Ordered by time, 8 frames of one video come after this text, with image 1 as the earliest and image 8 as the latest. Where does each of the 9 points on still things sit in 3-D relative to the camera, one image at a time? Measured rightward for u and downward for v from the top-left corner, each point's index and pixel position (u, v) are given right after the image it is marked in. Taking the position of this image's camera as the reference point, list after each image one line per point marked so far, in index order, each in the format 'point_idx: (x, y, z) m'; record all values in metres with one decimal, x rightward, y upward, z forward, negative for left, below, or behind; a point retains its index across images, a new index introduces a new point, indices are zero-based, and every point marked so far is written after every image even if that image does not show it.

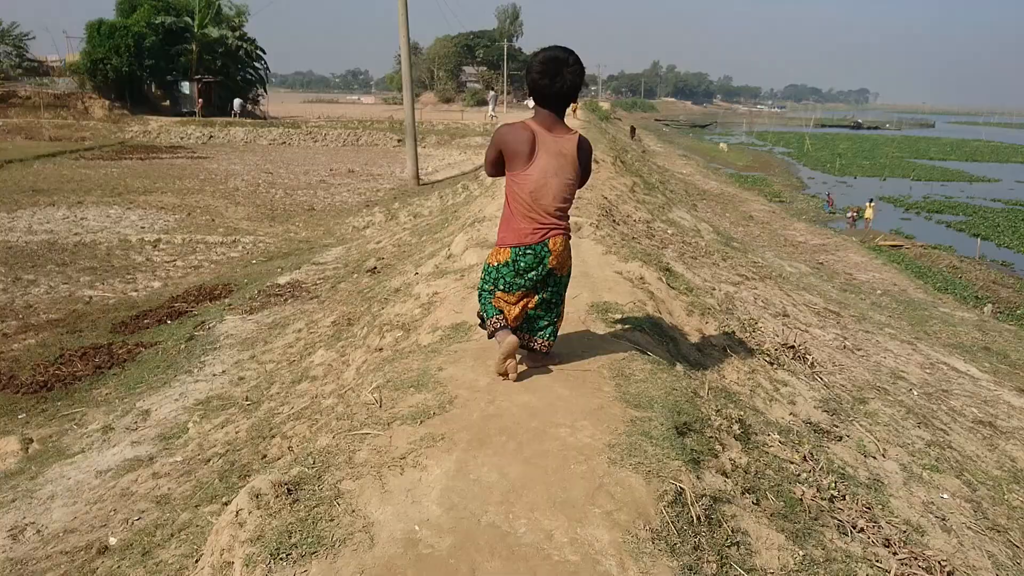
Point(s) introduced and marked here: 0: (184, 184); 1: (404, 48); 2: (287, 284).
0: (-6.9, +2.2, +17.2) m
1: (-2.1, +4.6, +15.6) m
2: (-1.9, 0.0, +6.8) m
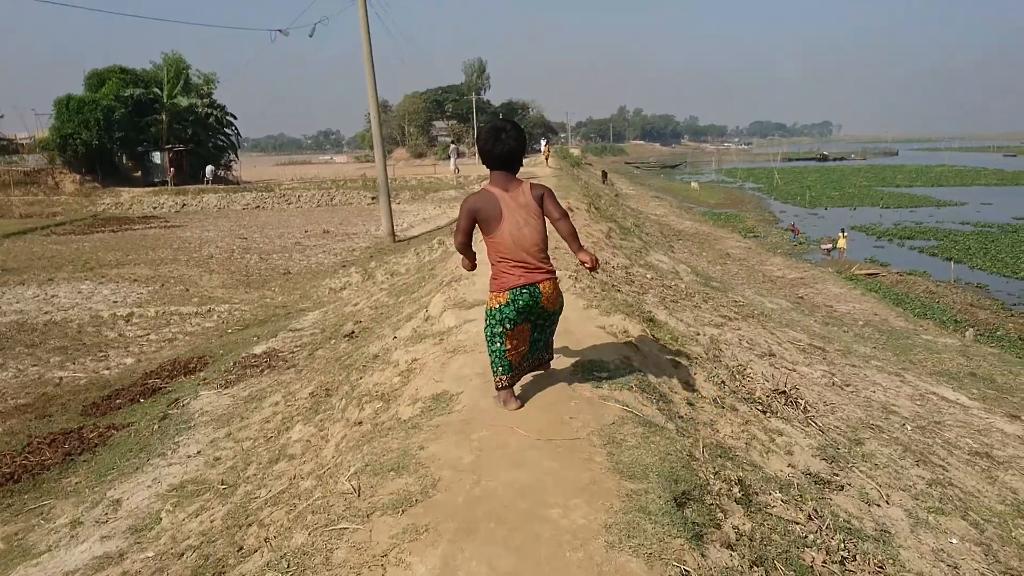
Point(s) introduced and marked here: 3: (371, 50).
0: (-7.4, +0.7, +17.0) m
1: (-2.7, +3.5, +15.6) m
2: (-2.0, -0.5, +6.7) m
3: (-2.6, +4.4, +15.1) m
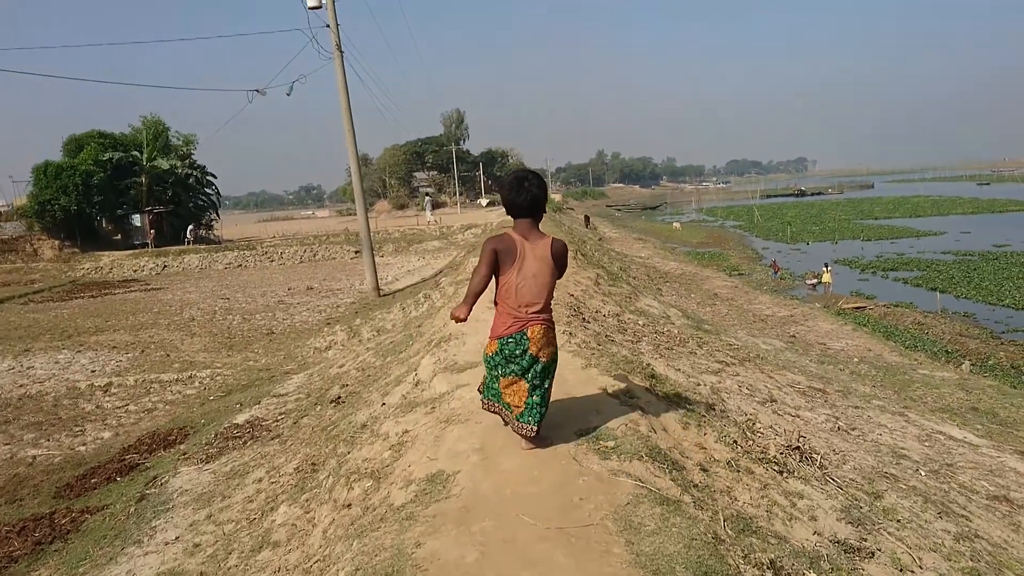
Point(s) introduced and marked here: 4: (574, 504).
0: (-7.7, -0.6, +16.7) m
1: (-3.0, +2.4, +15.6) m
2: (-2.1, -1.1, +6.4) m
3: (-3.0, +3.4, +15.0) m
4: (+0.2, -0.8, +2.9) m
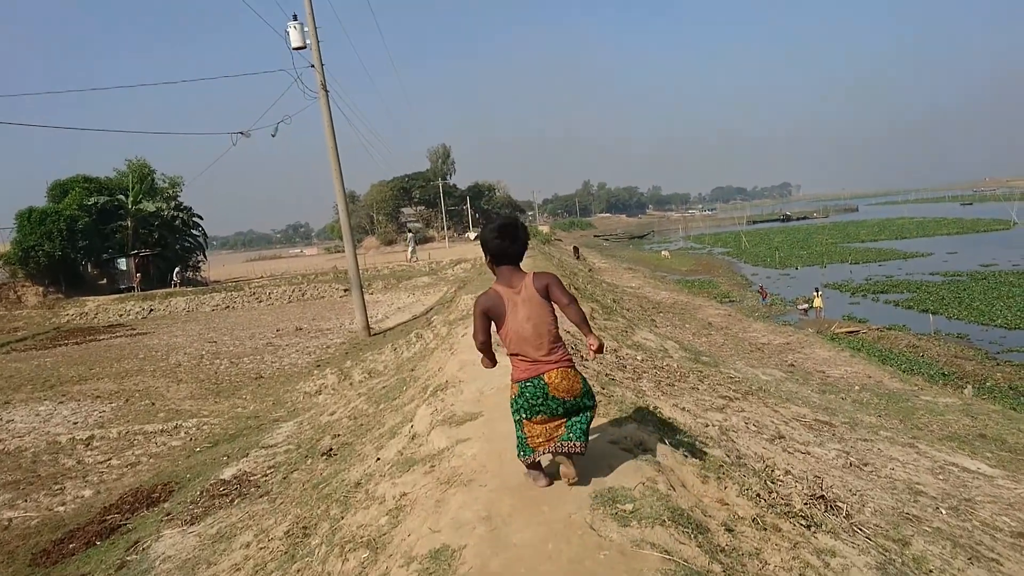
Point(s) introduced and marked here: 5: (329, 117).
0: (-7.8, -1.6, +16.4) m
1: (-3.2, +1.6, +15.4) m
2: (-2.1, -1.4, +6.1) m
3: (-3.2, +2.6, +14.9) m
4: (+0.2, -0.9, +2.7) m
5: (-3.3, +3.1, +14.8) m
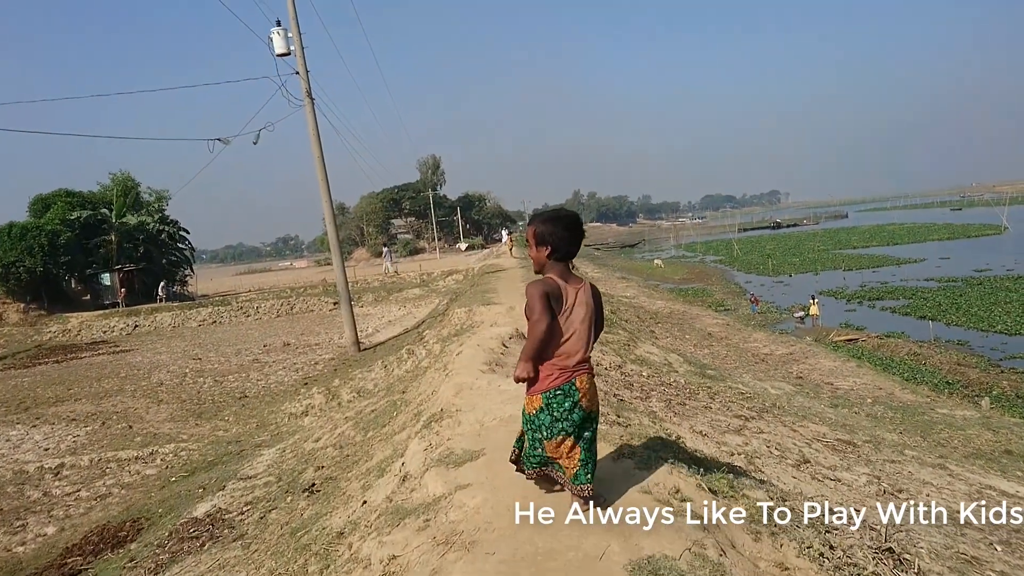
0: (-7.9, -1.9, +15.7) m
1: (-3.4, +1.4, +14.8) m
2: (-2.1, -1.6, +5.5) m
3: (-3.3, +2.4, +14.4) m
4: (+0.3, -1.0, +2.2) m
5: (-3.4, +2.9, +14.3) m
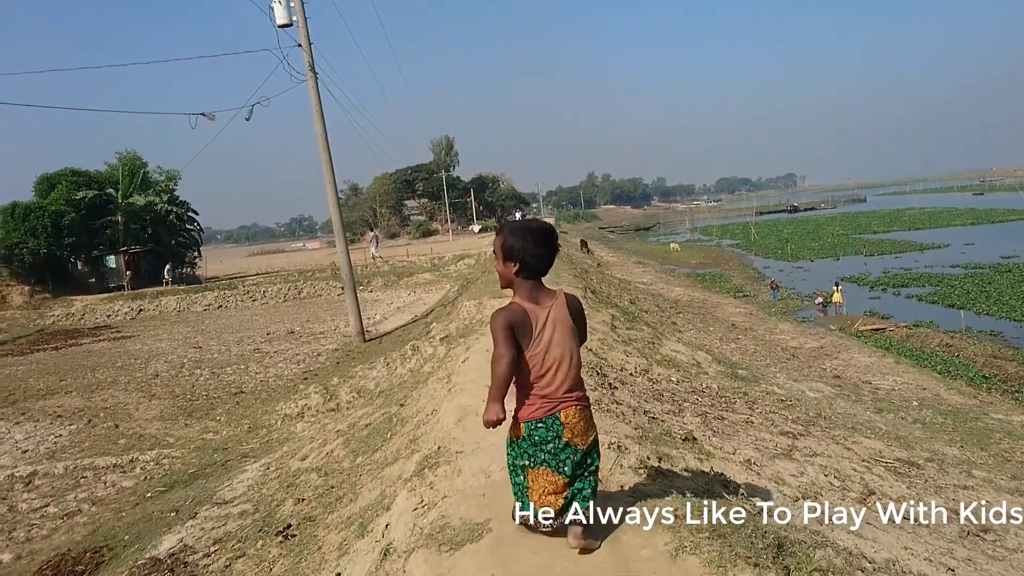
0: (-7.6, -1.6, +15.0) m
1: (-3.1, +1.6, +14.0) m
2: (-2.0, -1.6, +4.7) m
3: (-3.1, +2.6, +13.5) m
4: (+0.3, -1.1, +1.3) m
5: (-3.2, +3.1, +13.4) m
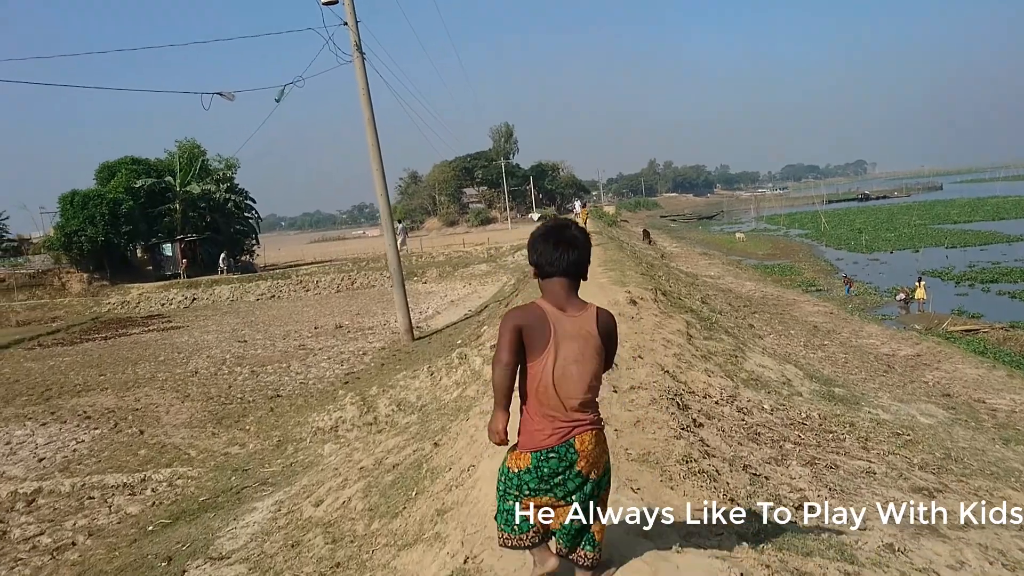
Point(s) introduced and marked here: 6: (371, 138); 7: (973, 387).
0: (-6.6, -1.5, +14.4) m
1: (-2.1, +1.7, +13.0) m
2: (-1.7, -1.6, +3.7) m
3: (-2.2, +2.7, +12.5) m
4: (+0.3, -1.2, +0.2) m
5: (-2.3, +3.1, +12.4) m
6: (-2.2, +2.3, +12.6) m
7: (+6.3, -1.3, +11.0) m
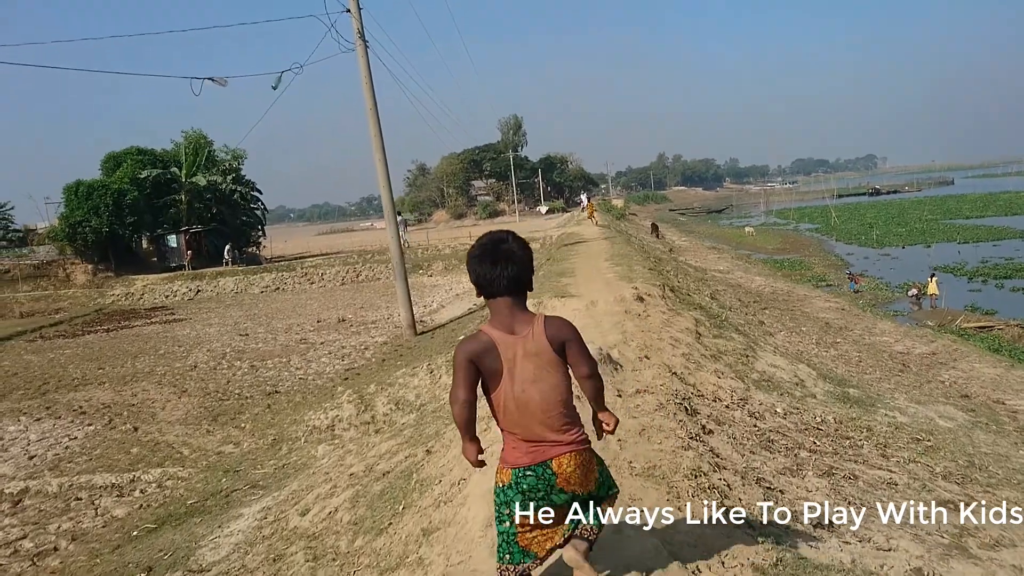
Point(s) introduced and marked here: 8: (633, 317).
0: (-6.5, -1.3, +14.2) m
1: (-2.1, +1.8, +12.7) m
2: (-1.8, -1.6, +3.5) m
3: (-2.1, +2.7, +12.2) m
4: (+0.3, -1.2, -0.1) m
5: (-2.2, +3.2, +12.1) m
6: (-2.1, +2.4, +12.3) m
7: (+6.3, -1.3, +10.7) m
8: (+1.1, -0.3, +7.4) m
